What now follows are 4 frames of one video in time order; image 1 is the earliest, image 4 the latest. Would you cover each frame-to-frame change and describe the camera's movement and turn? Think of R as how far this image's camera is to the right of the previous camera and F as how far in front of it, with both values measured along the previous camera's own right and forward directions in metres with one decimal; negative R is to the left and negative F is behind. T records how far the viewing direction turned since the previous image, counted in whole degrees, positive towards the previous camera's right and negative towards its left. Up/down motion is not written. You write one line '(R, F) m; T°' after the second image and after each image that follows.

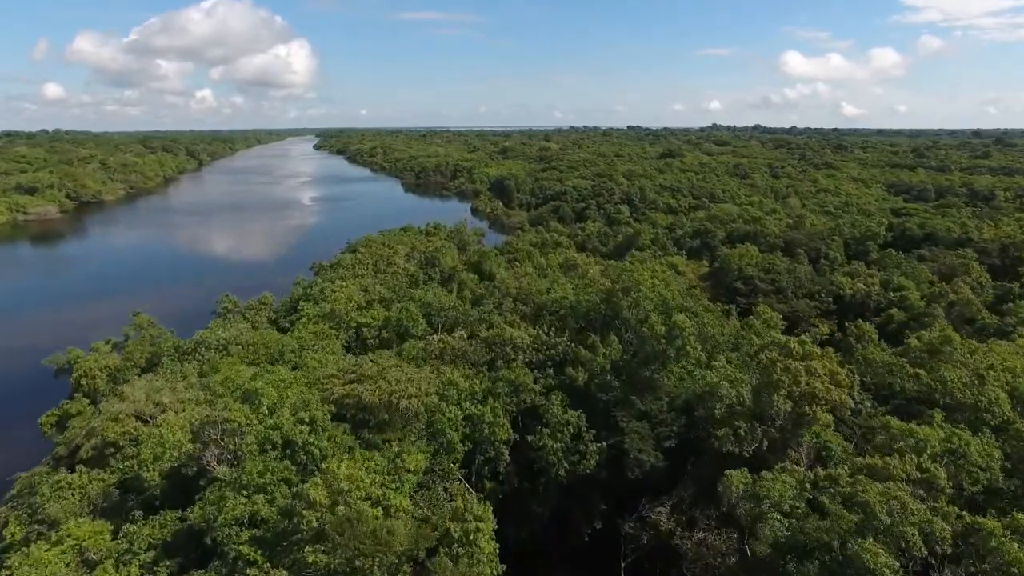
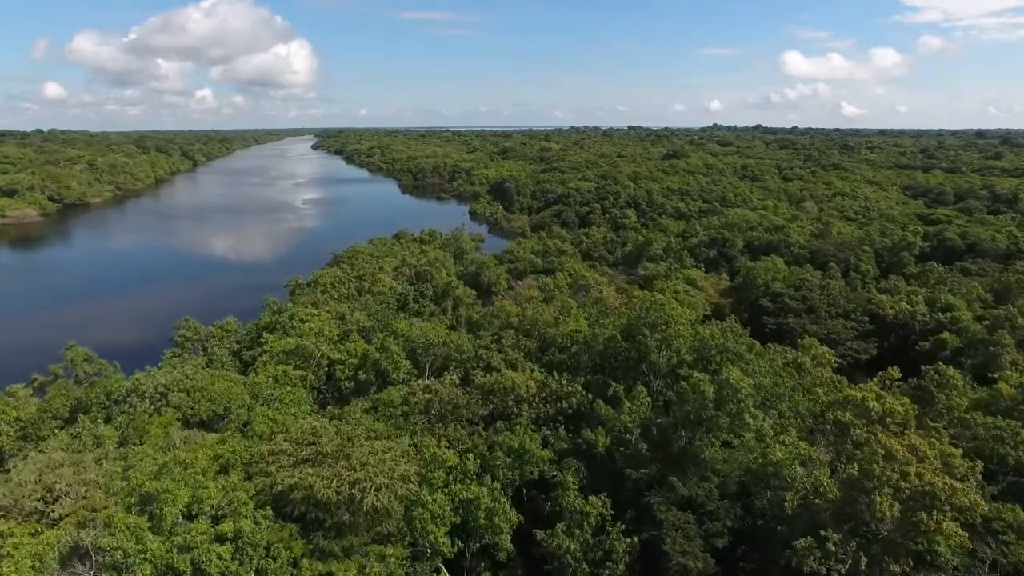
(-0.1, +3.2) m; 0°
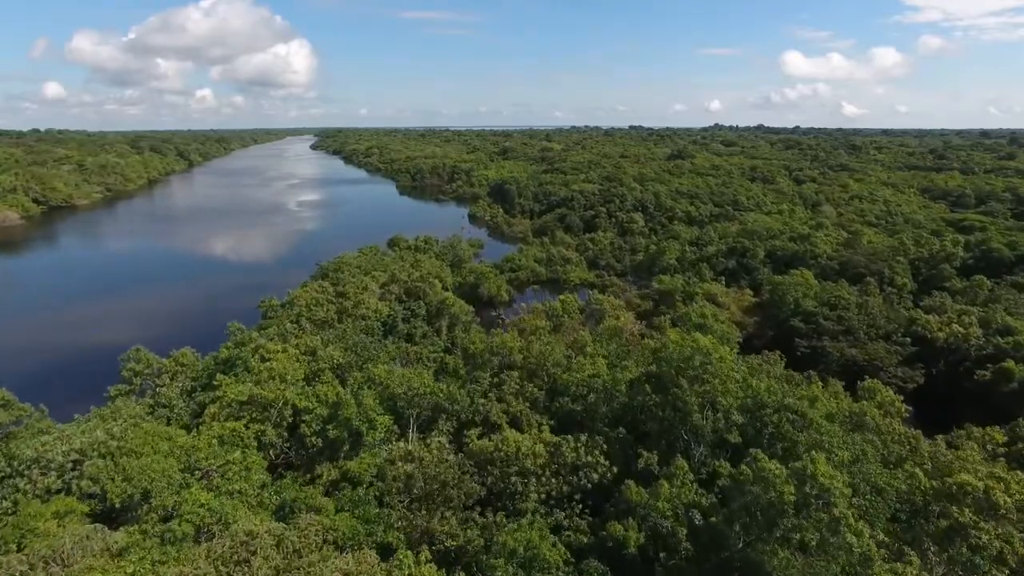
(-0.1, +3.0) m; 0°
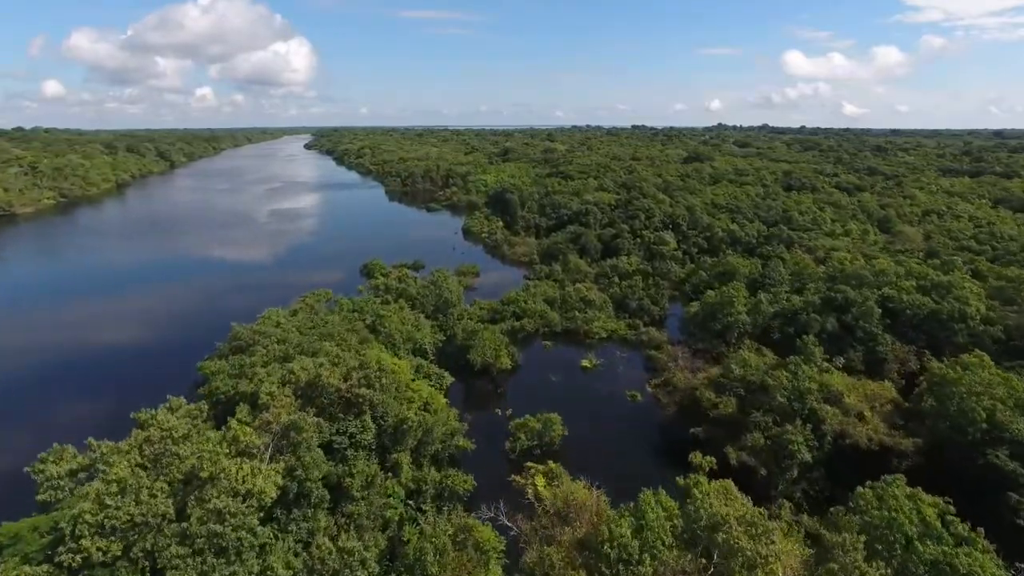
(-0.2, +10.6) m; 0°
